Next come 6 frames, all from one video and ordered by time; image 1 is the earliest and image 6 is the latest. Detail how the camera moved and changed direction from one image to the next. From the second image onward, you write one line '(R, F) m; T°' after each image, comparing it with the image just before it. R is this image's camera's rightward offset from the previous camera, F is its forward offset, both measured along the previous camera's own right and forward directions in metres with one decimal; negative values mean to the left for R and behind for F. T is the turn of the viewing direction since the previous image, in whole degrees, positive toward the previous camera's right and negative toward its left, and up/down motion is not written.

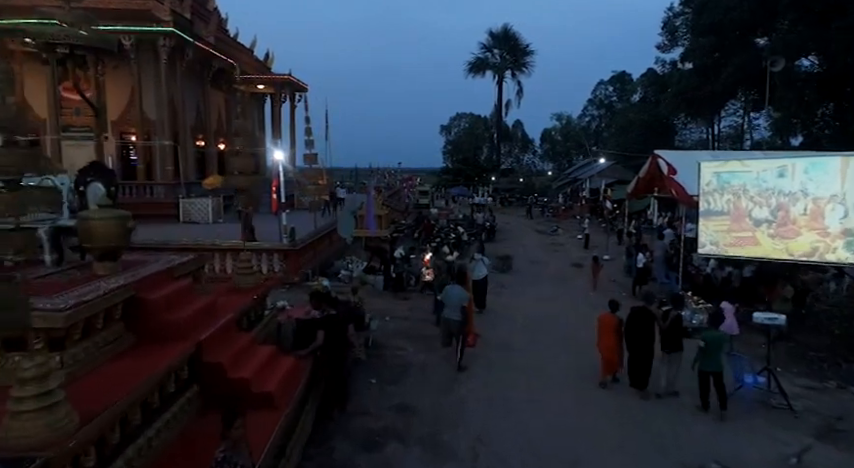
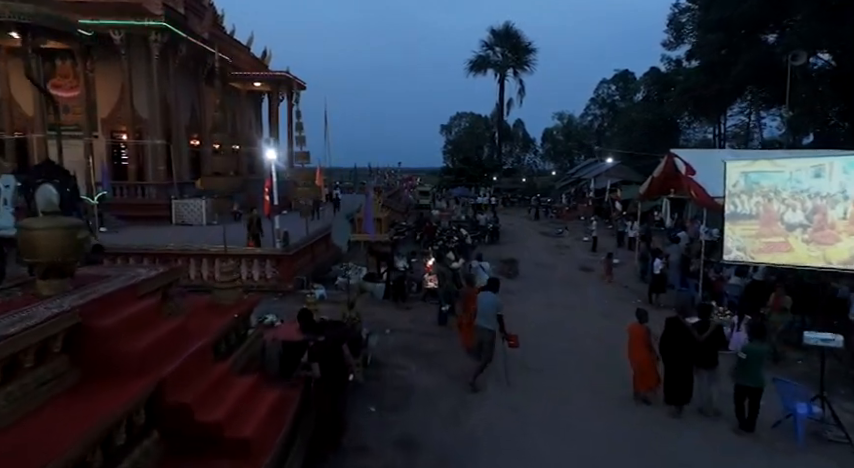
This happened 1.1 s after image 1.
(-0.1, +0.8) m; 0°
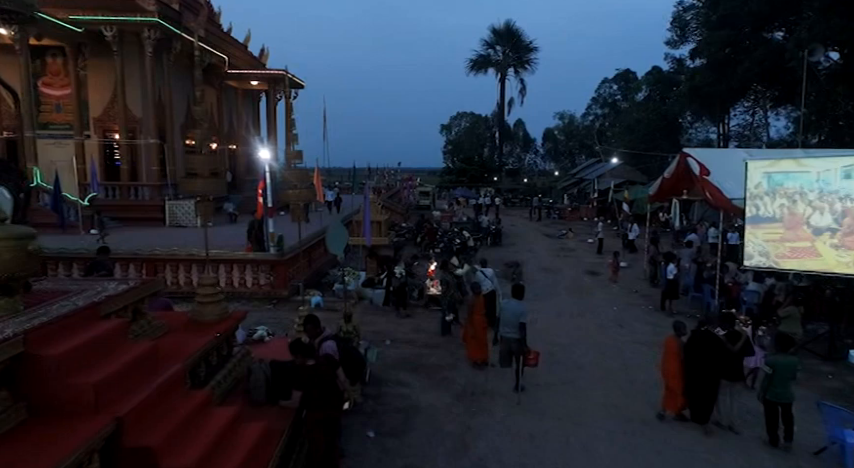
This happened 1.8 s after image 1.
(0.0, +0.6) m; 0°
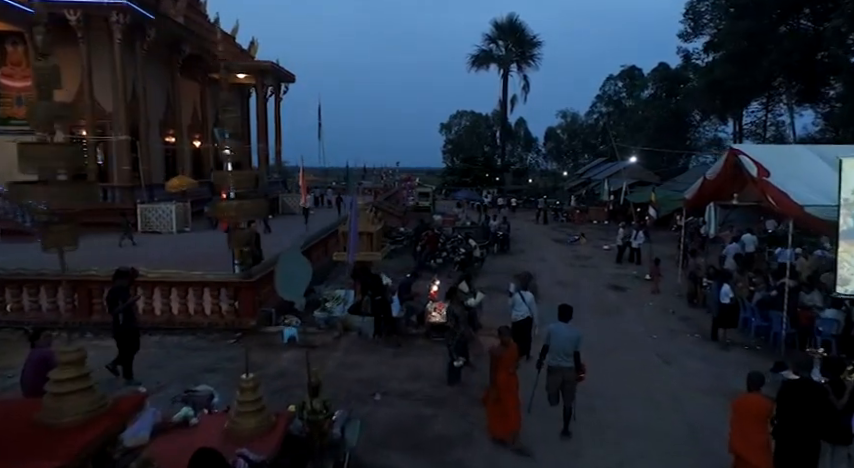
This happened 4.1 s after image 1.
(0.0, +2.2) m; 0°
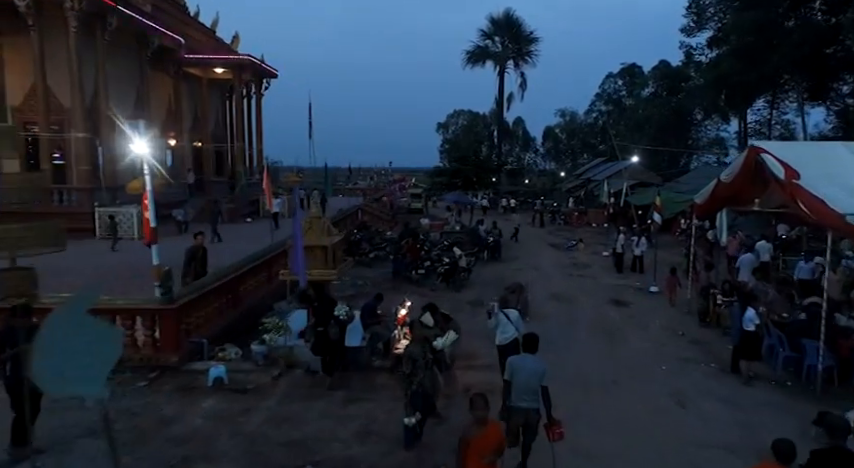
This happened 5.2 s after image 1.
(+0.5, +1.6) m; 0°
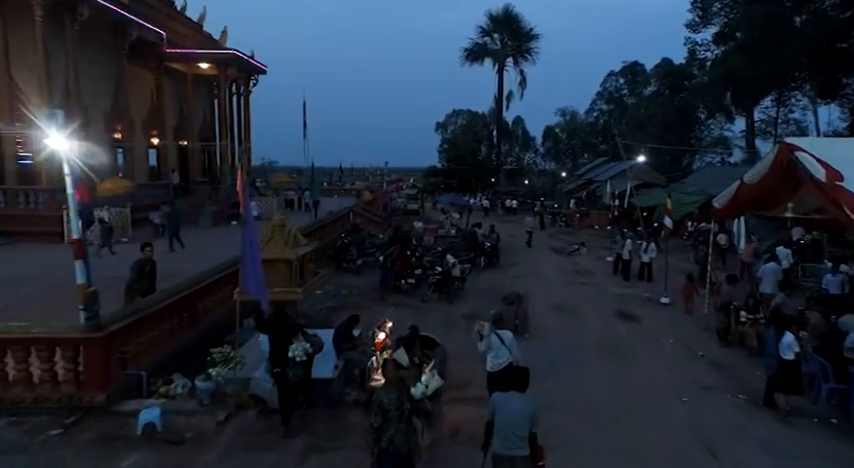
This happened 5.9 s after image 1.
(+0.2, +1.2) m; 0°
